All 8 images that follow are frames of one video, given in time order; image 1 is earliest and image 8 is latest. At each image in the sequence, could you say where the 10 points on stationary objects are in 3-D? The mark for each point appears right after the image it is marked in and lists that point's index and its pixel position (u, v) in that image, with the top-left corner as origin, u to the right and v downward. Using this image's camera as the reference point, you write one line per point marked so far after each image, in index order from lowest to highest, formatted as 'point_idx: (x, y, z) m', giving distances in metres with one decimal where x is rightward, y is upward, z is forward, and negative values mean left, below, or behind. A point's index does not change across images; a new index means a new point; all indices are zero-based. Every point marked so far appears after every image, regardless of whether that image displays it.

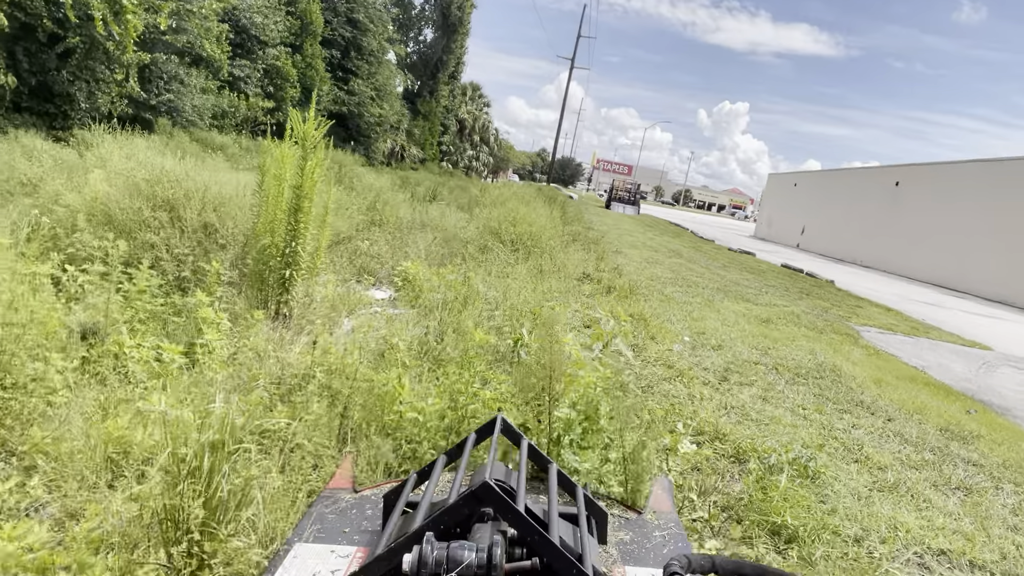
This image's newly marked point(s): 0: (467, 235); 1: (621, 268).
0: (-0.4, +0.5, +6.7) m
1: (+1.3, +0.2, +8.5) m
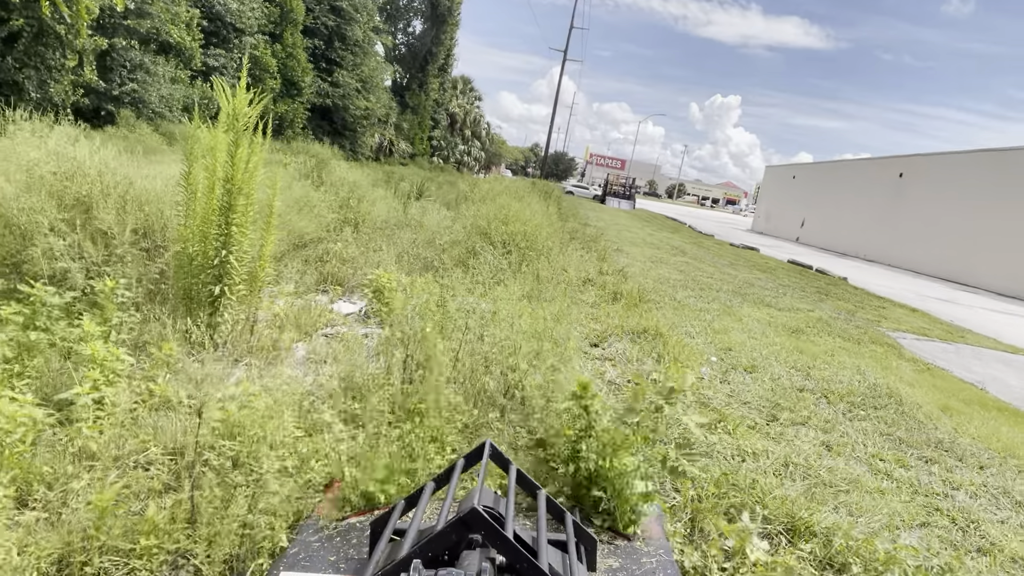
0: (-0.5, +0.4, +5.9) m
1: (+1.2, +0.2, +7.7) m
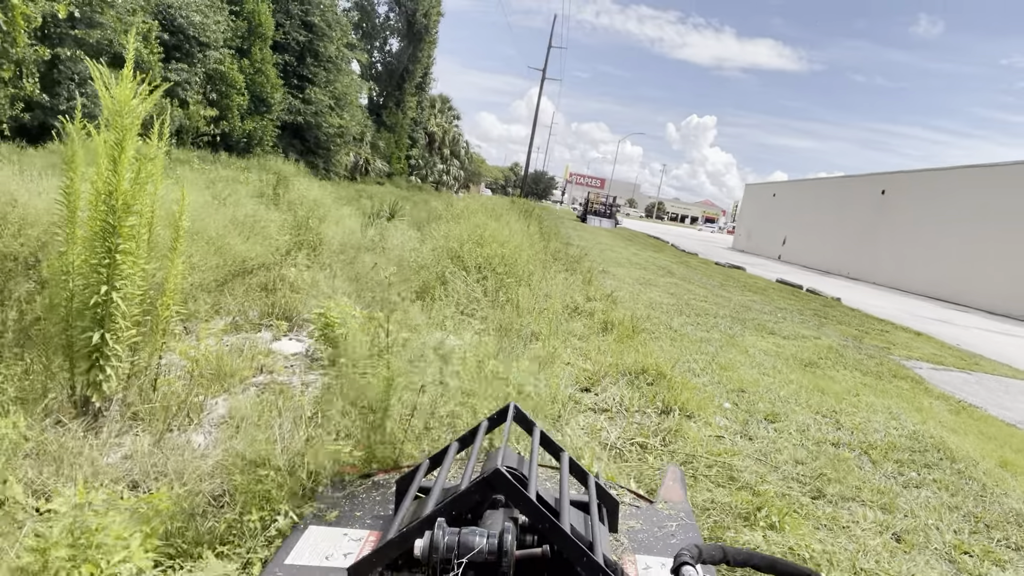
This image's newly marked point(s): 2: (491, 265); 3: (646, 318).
0: (-0.7, +0.2, +5.2) m
1: (+1.0, 0.0, +7.0) m
2: (-0.2, +0.1, +5.1) m
3: (+1.1, -0.2, +5.7) m
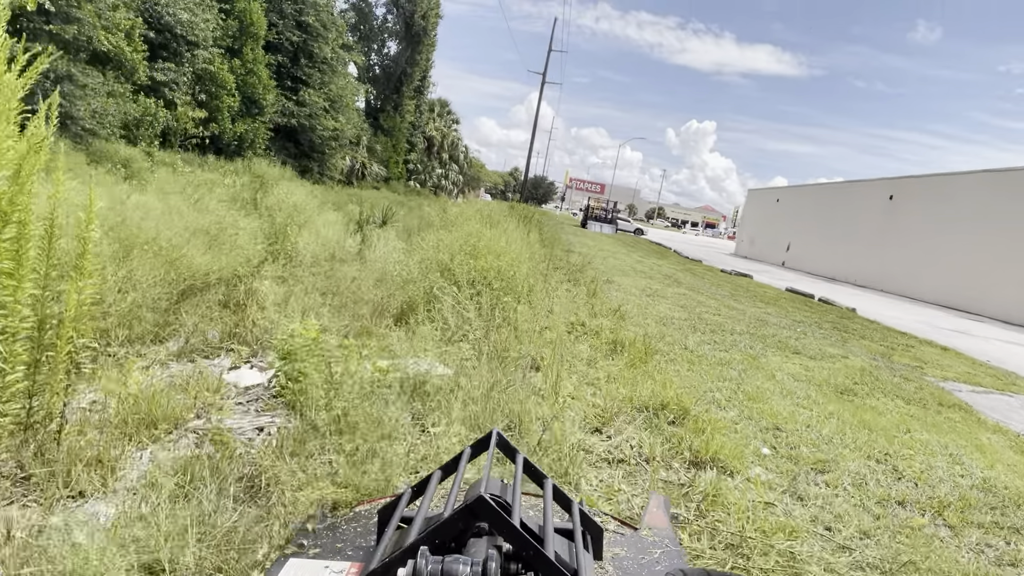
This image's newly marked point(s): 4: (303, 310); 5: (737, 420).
0: (-0.7, +0.1, +4.6) m
1: (+1.0, -0.2, +6.5) m
2: (-0.2, 0.0, +4.5) m
3: (+1.0, -0.4, +5.2) m
4: (-1.1, -0.1, +3.9) m
5: (+1.1, -0.6, +3.4) m
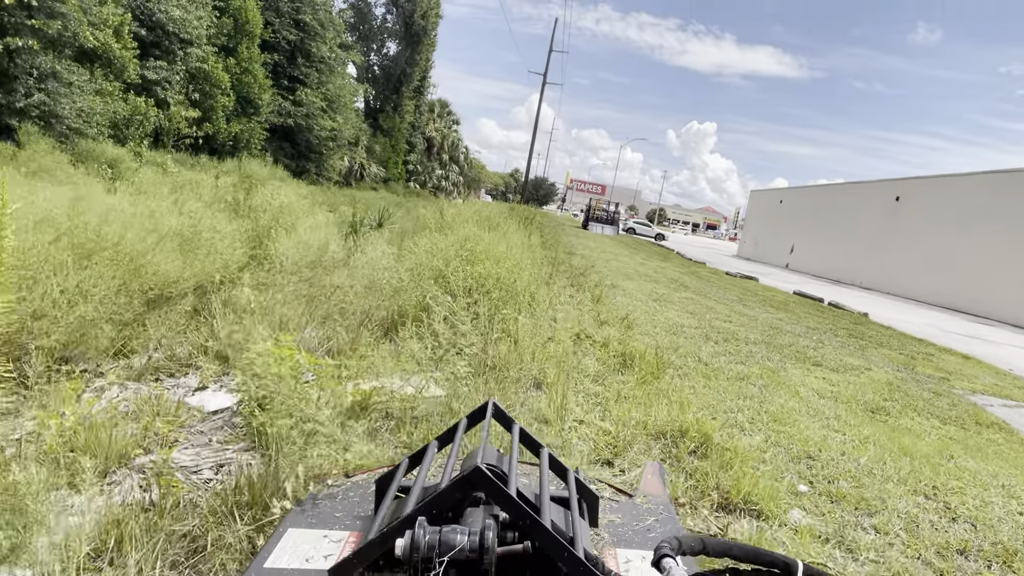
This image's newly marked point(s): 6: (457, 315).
0: (-0.7, +0.1, +4.3) m
1: (+1.0, -0.2, +6.1) m
2: (-0.2, 0.0, +4.2) m
3: (+1.0, -0.4, +4.8) m
4: (-1.1, -0.2, +3.6) m
5: (+1.1, -0.7, +3.0) m
6: (-0.3, -0.1, +3.8) m
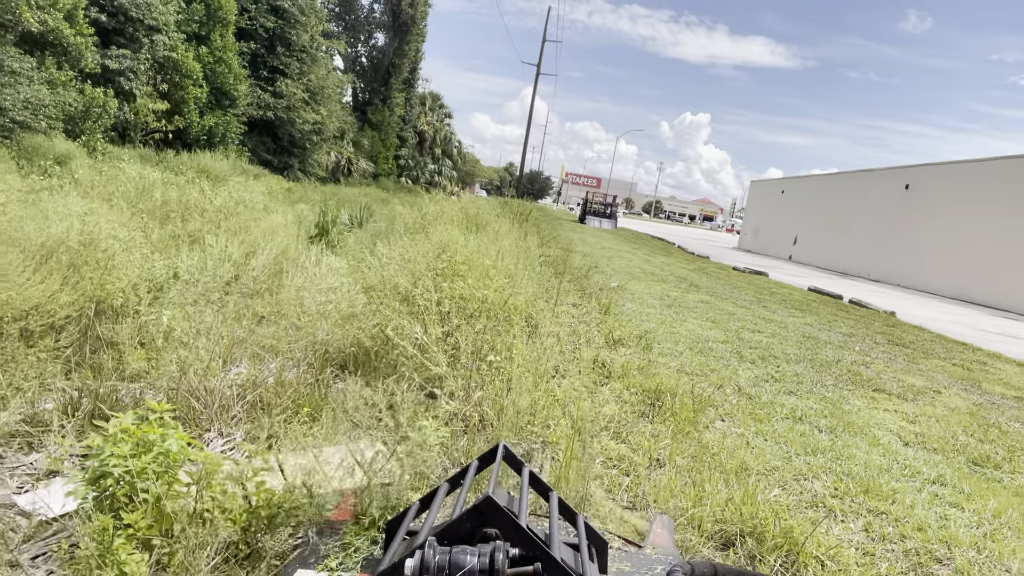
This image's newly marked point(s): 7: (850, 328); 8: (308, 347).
0: (-0.7, 0.0, +3.3) m
1: (+0.9, -0.3, +5.1) m
2: (-0.2, -0.1, +3.2) m
3: (+1.0, -0.5, +3.8) m
4: (-1.2, -0.3, +2.6) m
5: (+1.0, -0.8, +2.1) m
6: (-0.3, -0.2, +2.9) m
7: (+3.5, -0.4, +7.3) m
8: (-0.8, -0.2, +3.0) m
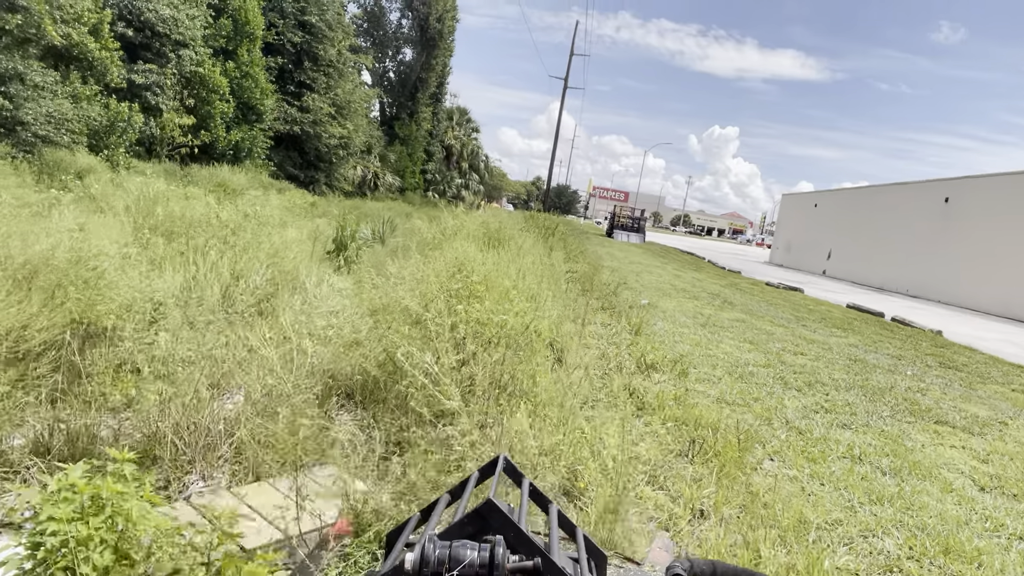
0: (-0.6, -0.1, +3.0) m
1: (+1.1, -0.4, +4.8) m
2: (-0.1, -0.2, +2.9) m
3: (+1.1, -0.6, +3.5) m
4: (-1.1, -0.4, +2.3) m
5: (+1.1, -0.8, +1.7) m
6: (-0.2, -0.3, +2.5) m
7: (+3.7, -0.6, +6.9) m
8: (-0.8, -0.3, +2.7) m
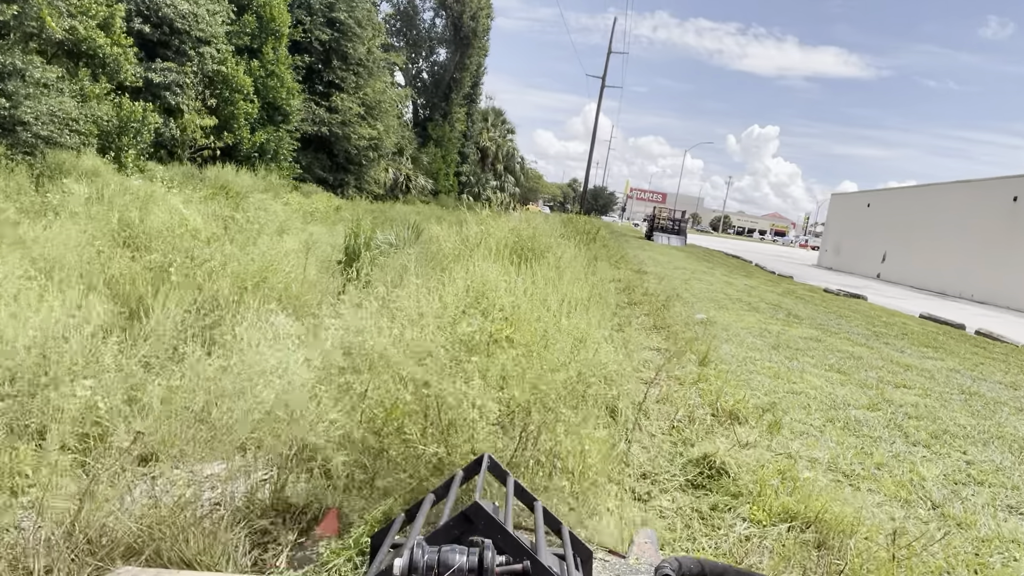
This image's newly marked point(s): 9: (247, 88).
0: (-0.5, -0.2, +2.1) m
1: (+1.3, -0.5, +3.8) m
2: (0.0, -0.3, +2.0) m
3: (+1.3, -0.7, +2.5) m
4: (-1.0, -0.5, +1.5) m
5: (+1.1, -0.9, +0.8) m
6: (-0.2, -0.4, +1.7) m
7: (+4.0, -0.7, +5.8) m
8: (-0.7, -0.4, +1.8) m
9: (-5.1, +3.8, +13.9) m
